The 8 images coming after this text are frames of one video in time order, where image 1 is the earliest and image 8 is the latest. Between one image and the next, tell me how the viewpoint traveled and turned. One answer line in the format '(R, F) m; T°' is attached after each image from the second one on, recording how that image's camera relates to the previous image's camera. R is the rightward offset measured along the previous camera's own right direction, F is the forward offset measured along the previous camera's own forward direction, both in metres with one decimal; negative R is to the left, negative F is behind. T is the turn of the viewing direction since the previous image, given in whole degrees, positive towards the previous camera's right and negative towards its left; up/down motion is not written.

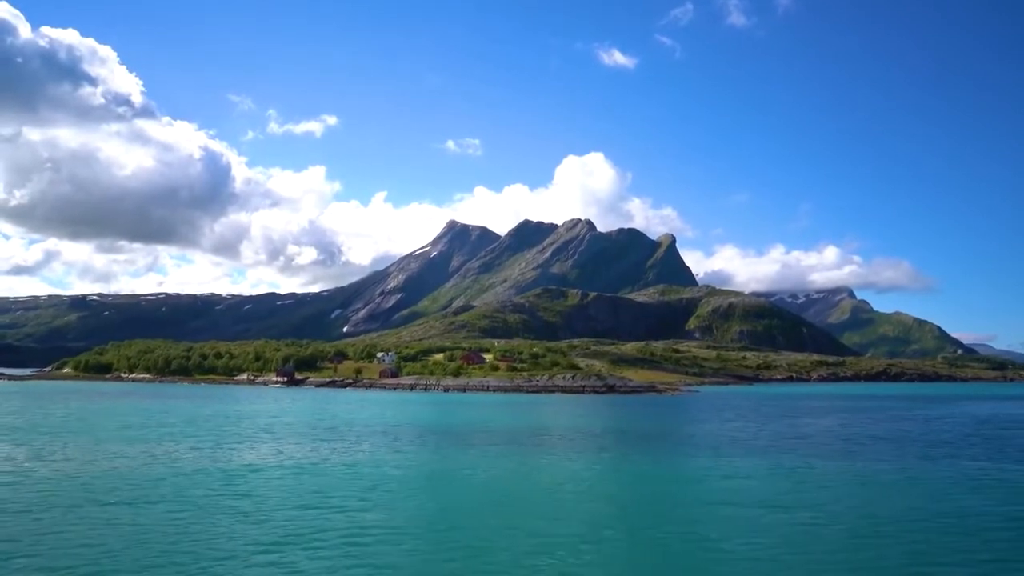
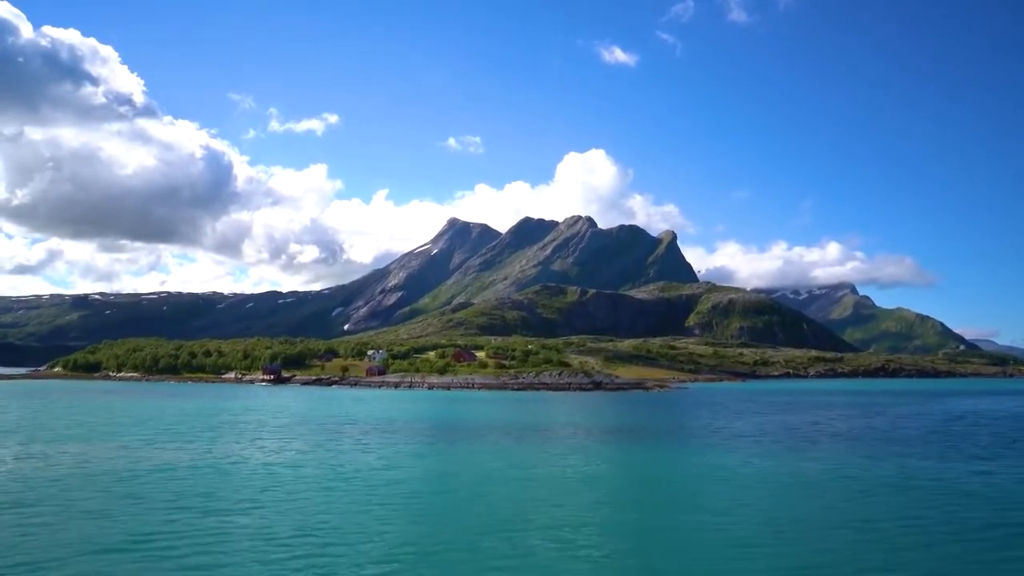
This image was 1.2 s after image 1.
(+5.0, +1.2) m; 0°
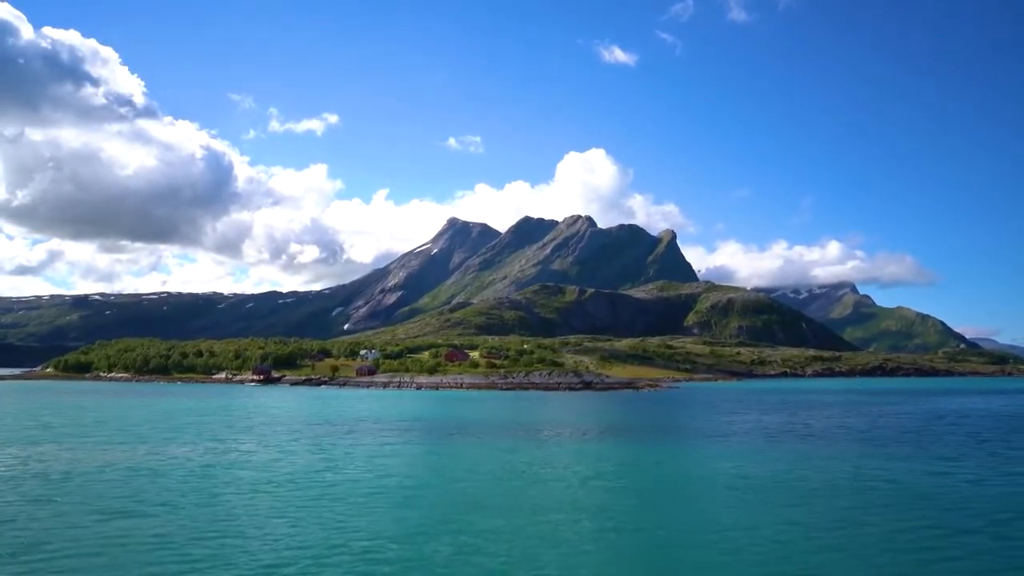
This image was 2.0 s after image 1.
(+3.4, +0.7) m; 0°
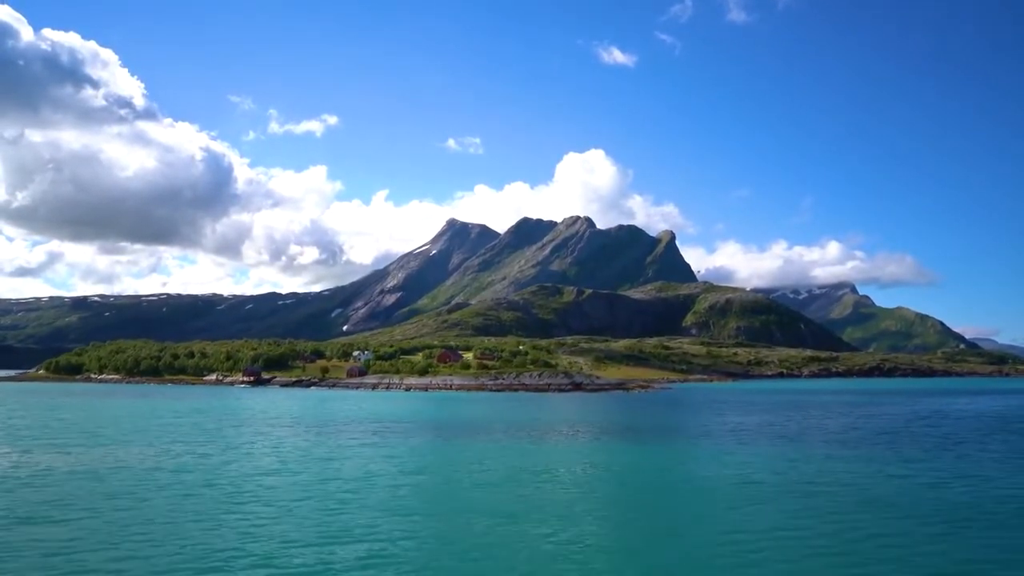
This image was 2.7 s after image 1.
(+3.1, +0.4) m; 0°
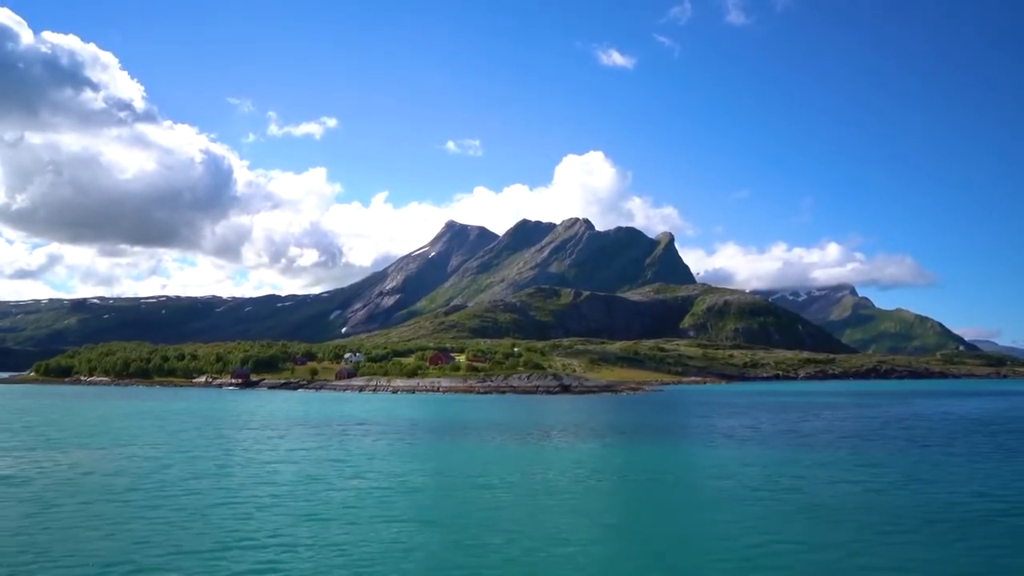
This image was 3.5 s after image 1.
(+3.4, +0.6) m; 0°
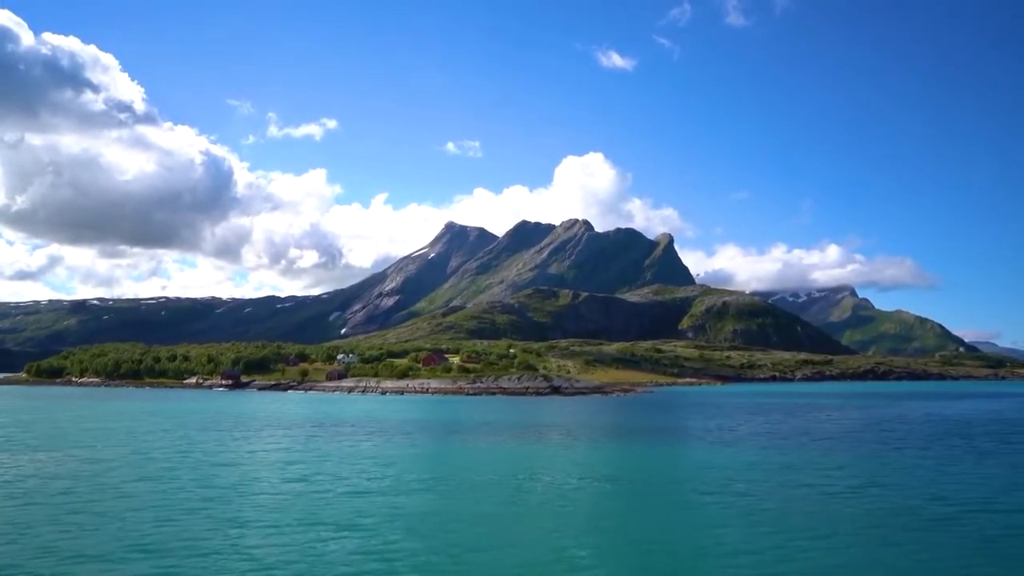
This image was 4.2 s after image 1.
(+3.0, +0.6) m; 0°
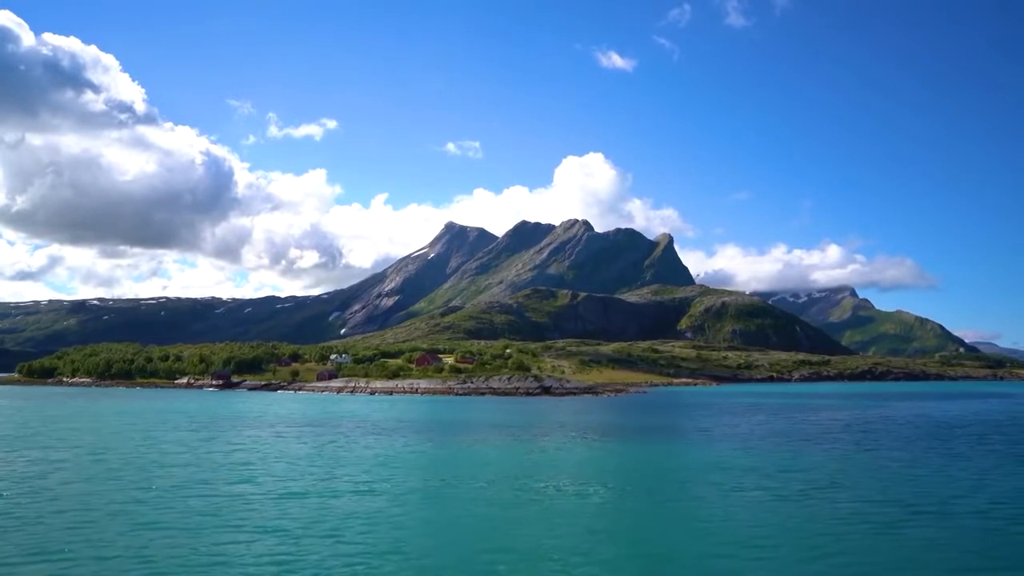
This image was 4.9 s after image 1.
(+2.9, +0.9) m; 0°
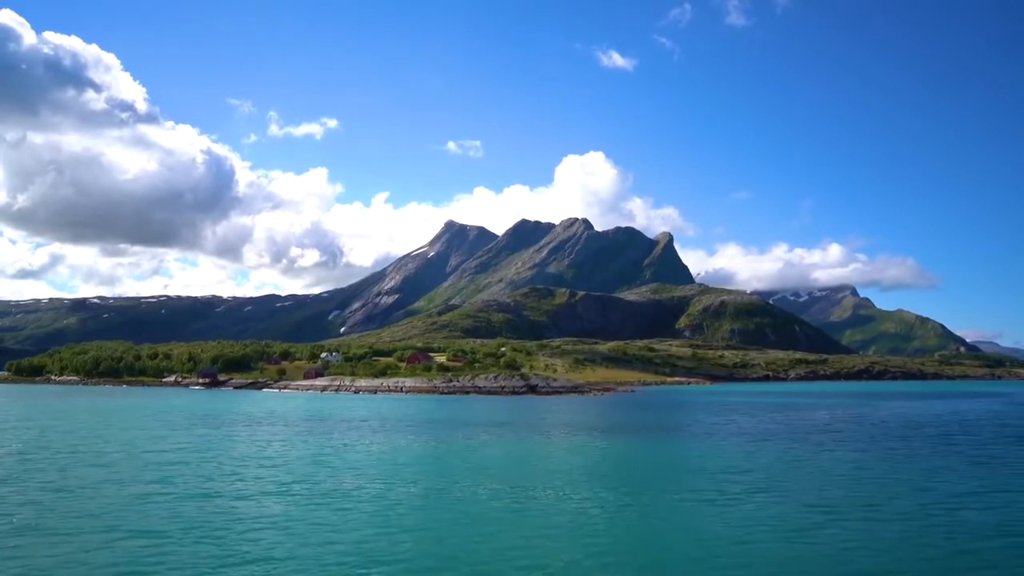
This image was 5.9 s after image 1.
(+4.3, +0.9) m; 0°
